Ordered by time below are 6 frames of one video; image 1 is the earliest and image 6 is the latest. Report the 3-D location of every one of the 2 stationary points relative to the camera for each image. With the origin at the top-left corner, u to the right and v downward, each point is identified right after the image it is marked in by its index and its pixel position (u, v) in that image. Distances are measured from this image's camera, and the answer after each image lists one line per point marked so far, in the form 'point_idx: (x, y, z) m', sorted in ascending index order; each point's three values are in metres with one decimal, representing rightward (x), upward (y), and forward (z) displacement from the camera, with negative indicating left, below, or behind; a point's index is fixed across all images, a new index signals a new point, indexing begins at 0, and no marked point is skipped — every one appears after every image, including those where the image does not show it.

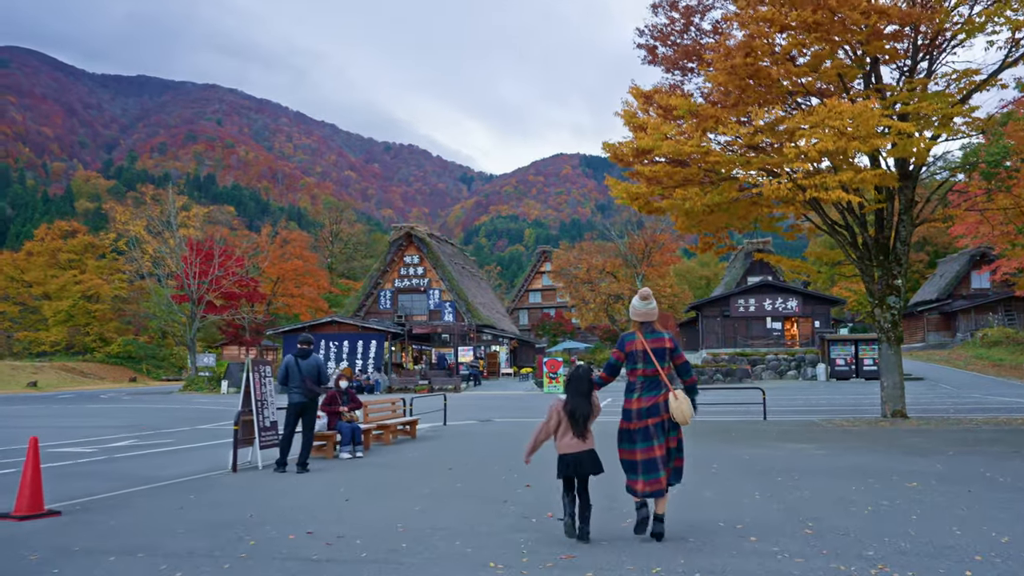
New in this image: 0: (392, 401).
0: (-1.8, -1.7, +10.6) m
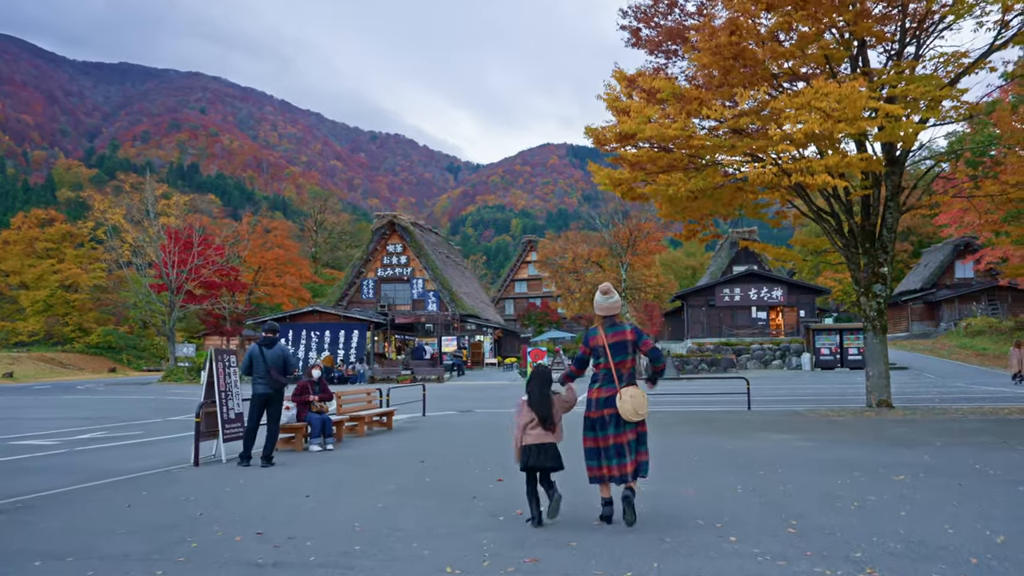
0: (-2.1, -1.5, +10.3) m
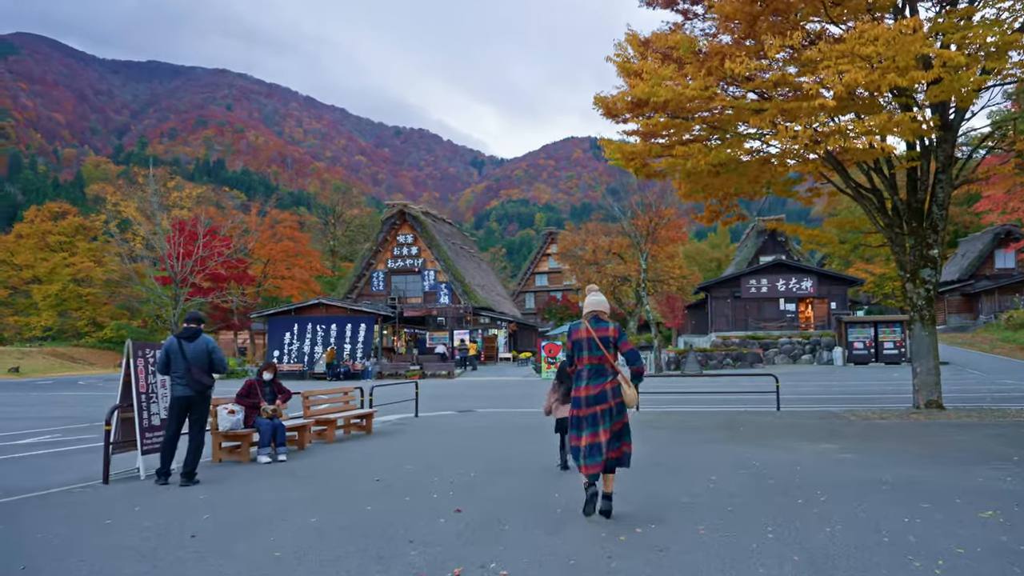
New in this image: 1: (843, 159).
0: (-2.2, -1.4, +9.1) m
1: (+5.2, +2.0, +11.0) m
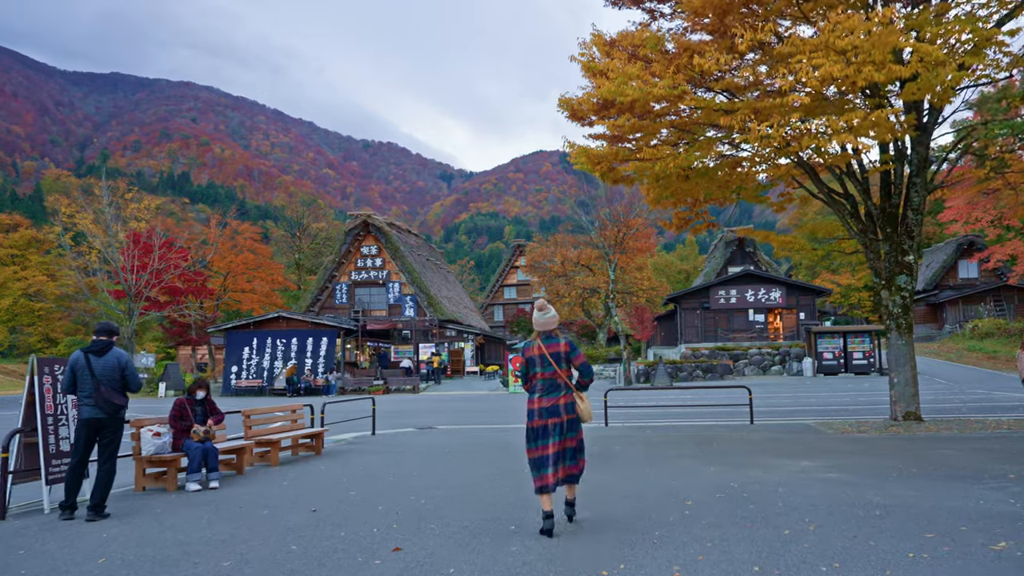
0: (-2.7, -1.5, +8.5) m
1: (+4.7, +1.9, +10.7) m
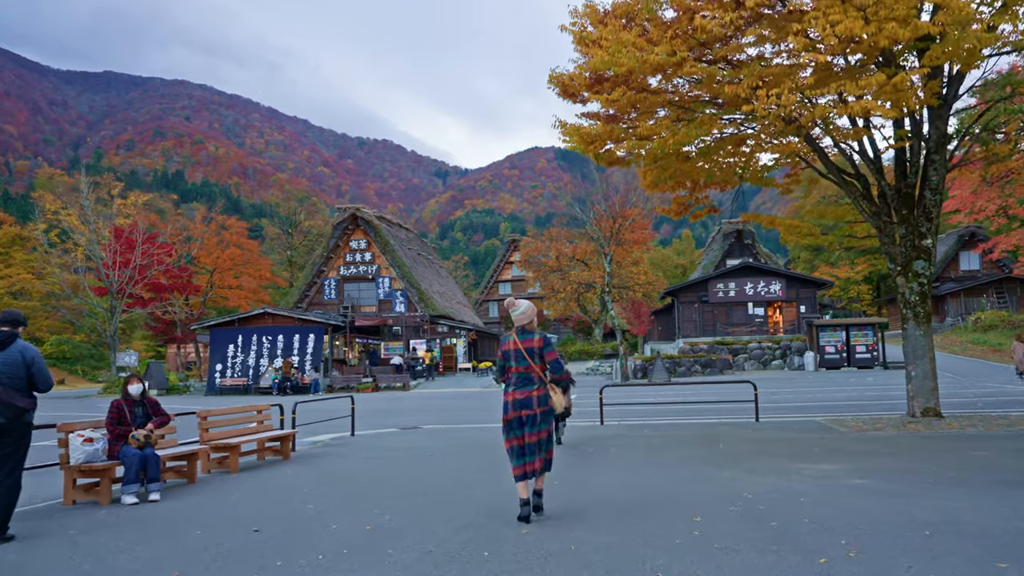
0: (-2.8, -1.4, +7.7) m
1: (+4.5, +2.1, +10.0) m
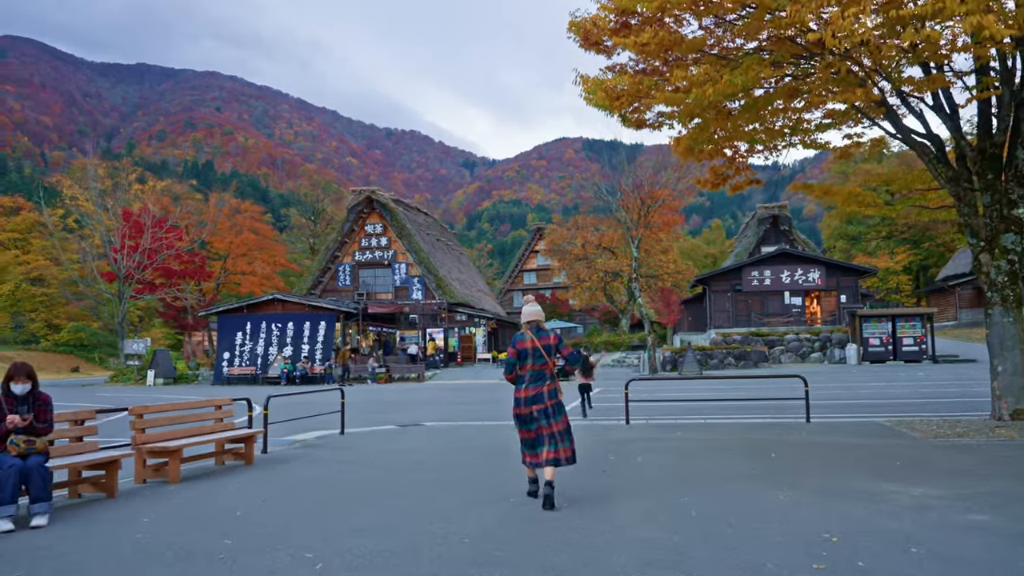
0: (-2.8, -1.1, +6.5) m
1: (+4.6, +2.3, +8.5) m
